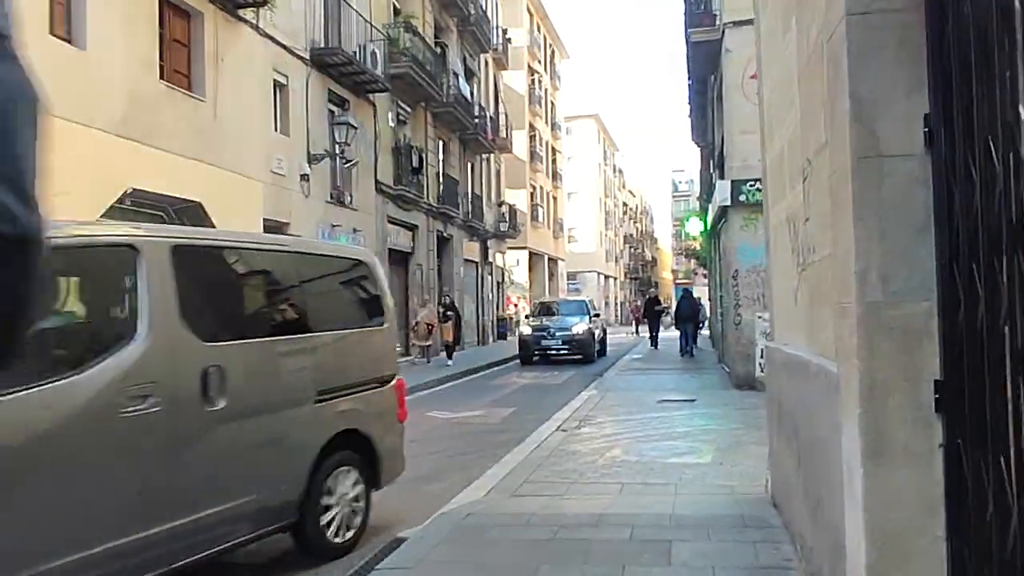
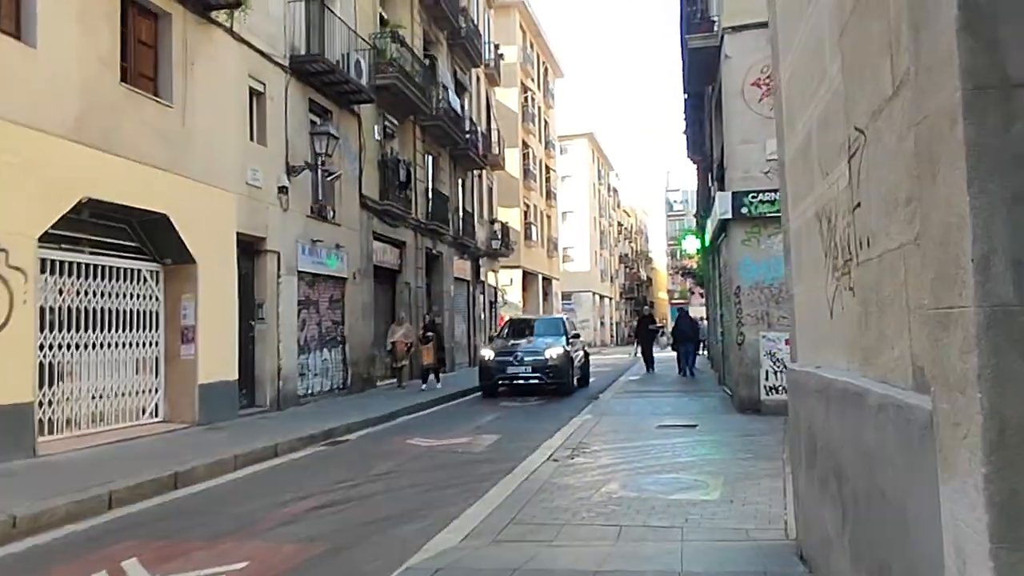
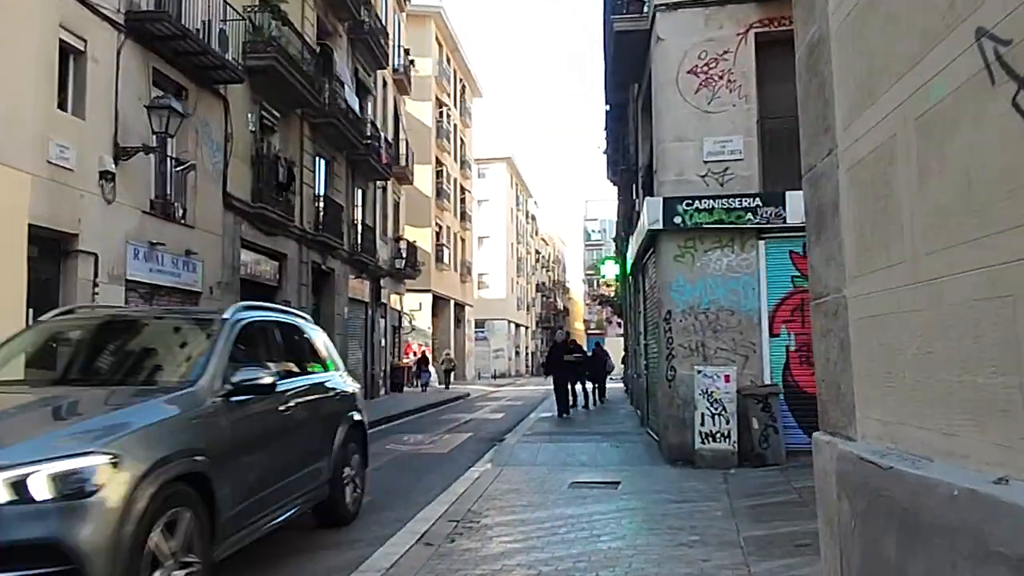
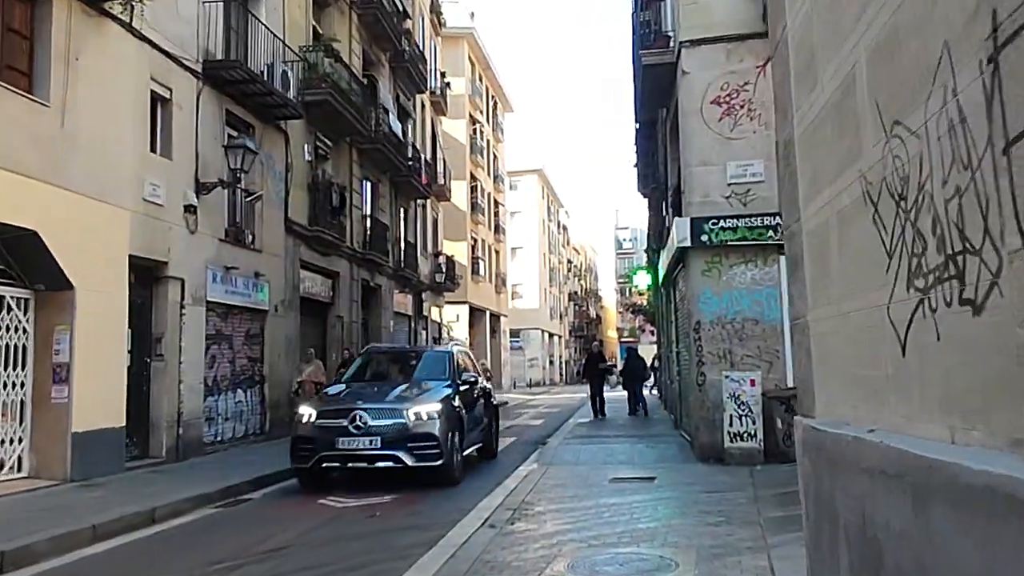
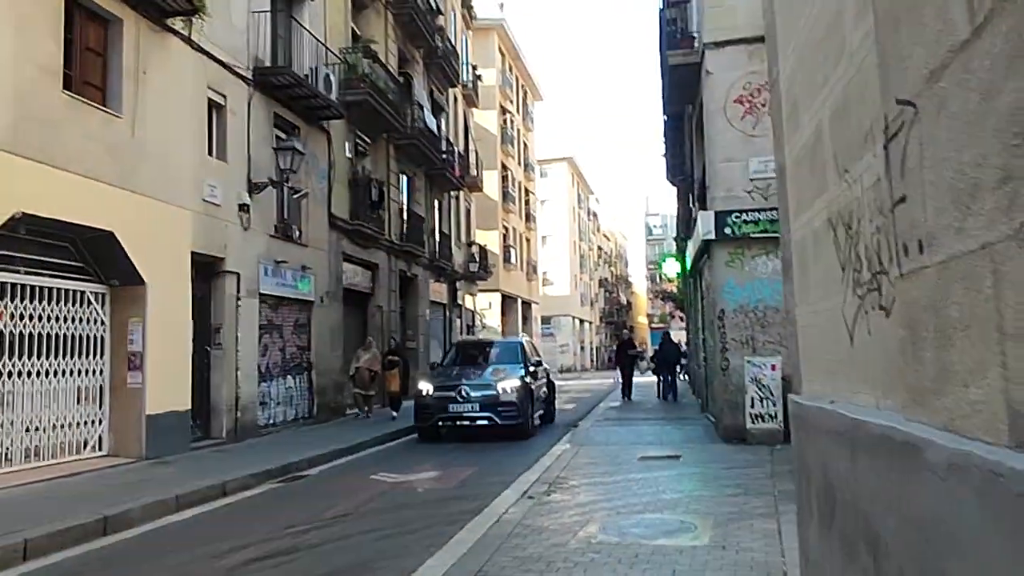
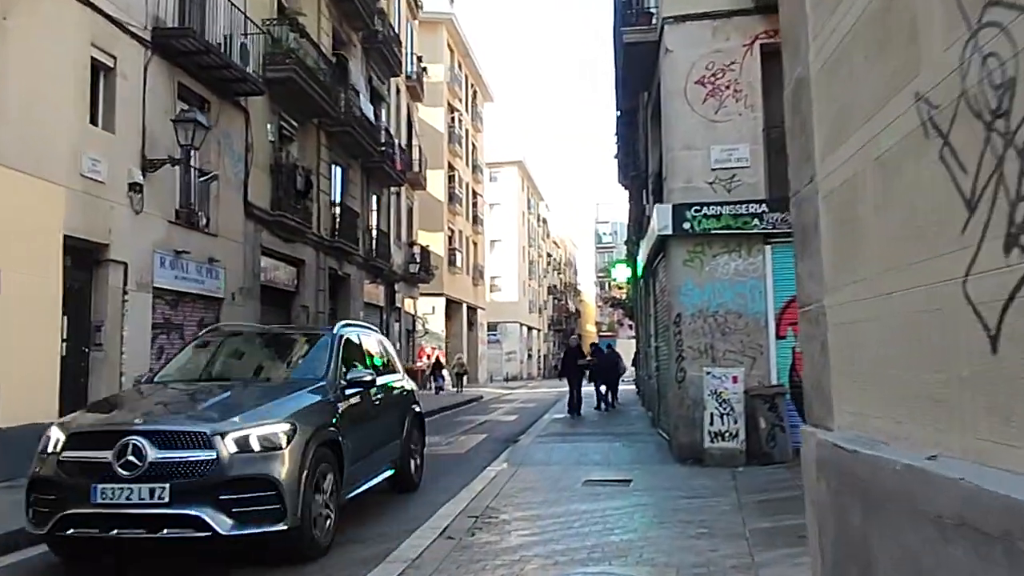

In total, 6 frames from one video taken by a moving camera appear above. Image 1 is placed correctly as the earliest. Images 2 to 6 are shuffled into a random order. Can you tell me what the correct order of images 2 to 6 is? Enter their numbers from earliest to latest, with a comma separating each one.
2, 5, 4, 6, 3
